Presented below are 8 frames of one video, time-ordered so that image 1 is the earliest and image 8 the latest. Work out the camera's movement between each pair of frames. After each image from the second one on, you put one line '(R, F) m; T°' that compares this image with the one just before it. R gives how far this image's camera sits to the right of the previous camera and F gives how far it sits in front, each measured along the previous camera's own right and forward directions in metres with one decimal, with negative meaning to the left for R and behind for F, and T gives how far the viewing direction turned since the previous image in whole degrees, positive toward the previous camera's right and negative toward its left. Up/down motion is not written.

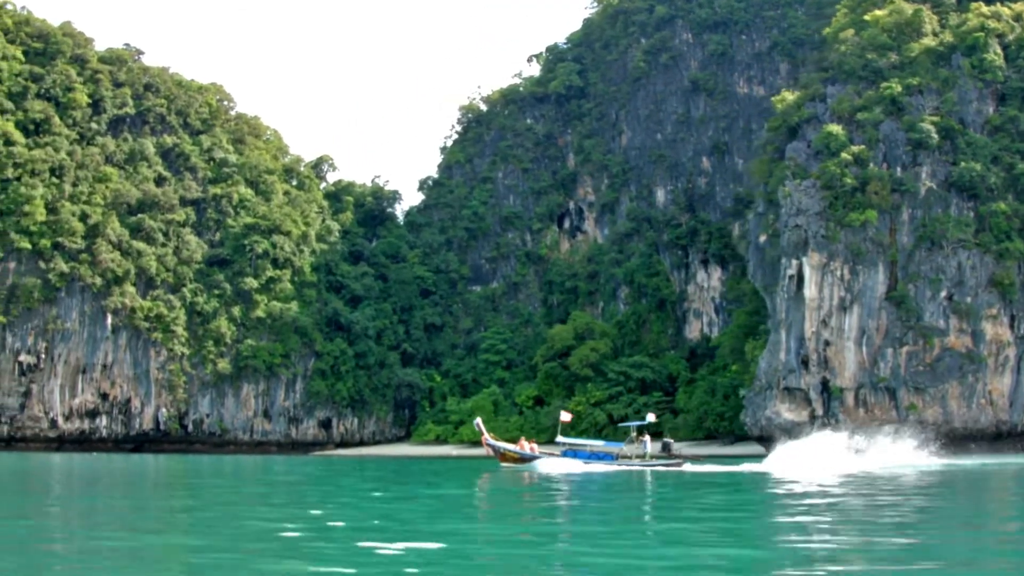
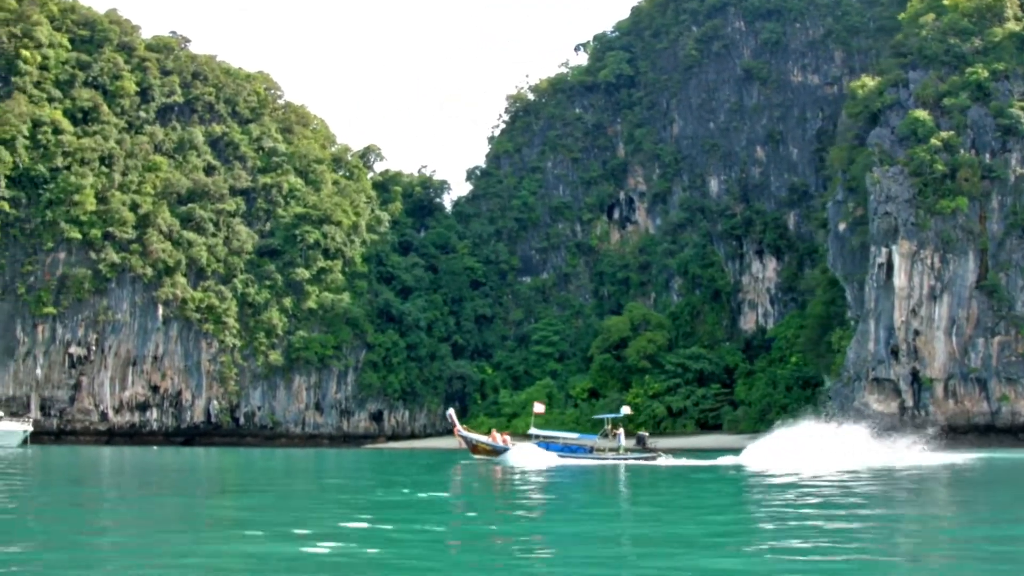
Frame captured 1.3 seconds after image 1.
(-1.9, +0.7) m; +1°
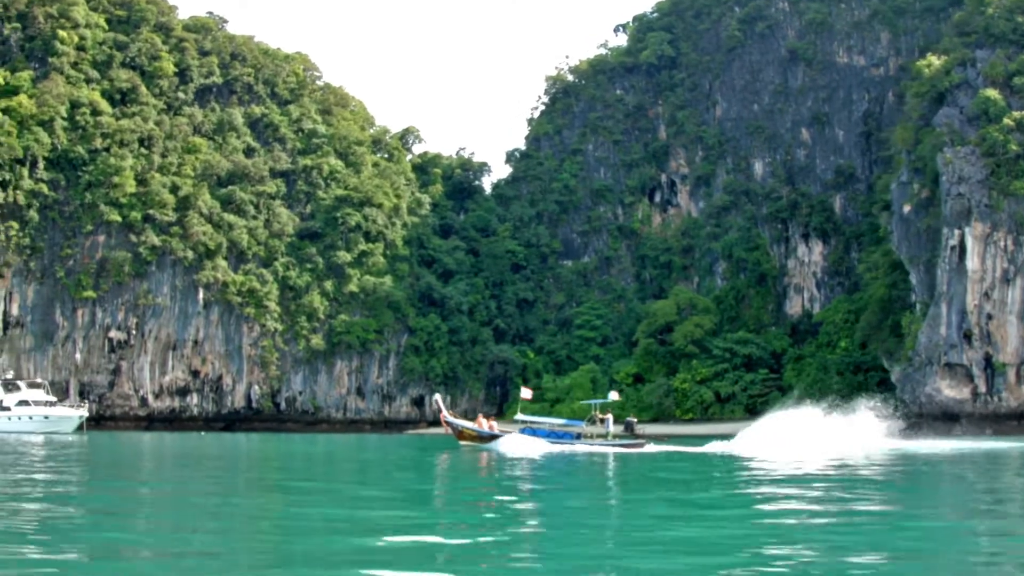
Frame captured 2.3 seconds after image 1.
(-1.4, +0.7) m; 0°
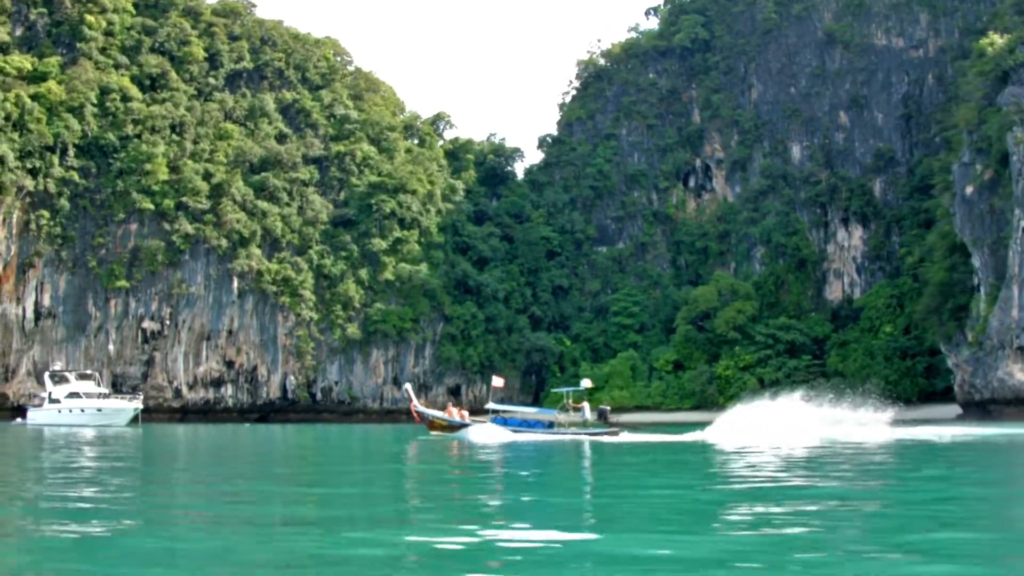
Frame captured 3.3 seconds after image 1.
(-1.6, +0.8) m; +1°
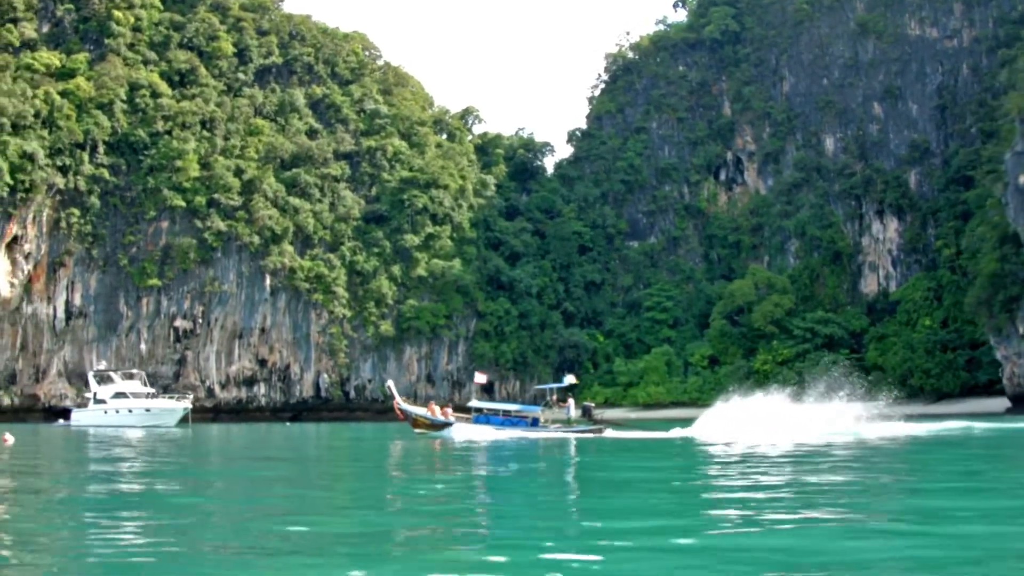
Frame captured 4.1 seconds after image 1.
(-1.2, +0.5) m; 0°
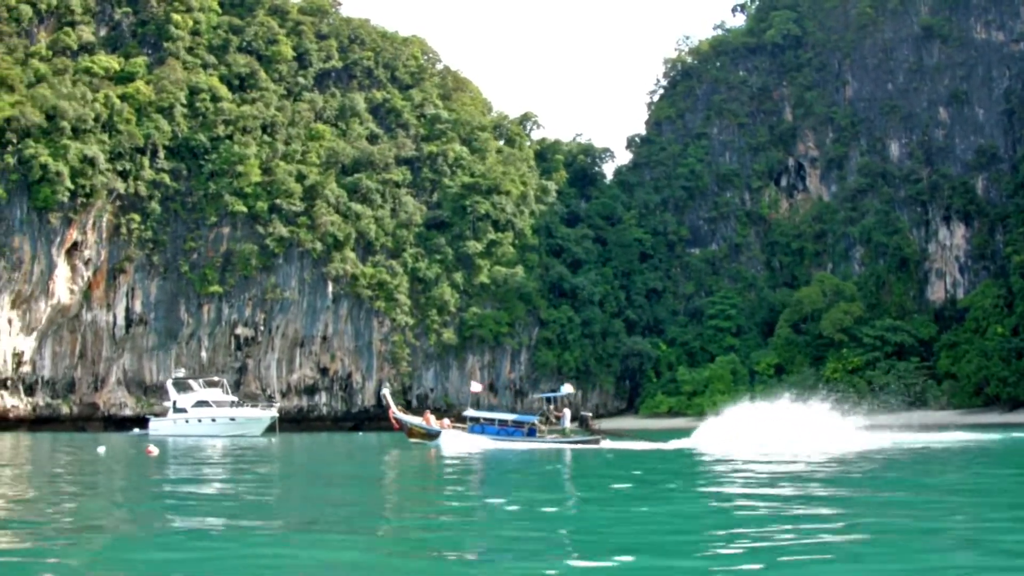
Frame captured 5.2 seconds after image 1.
(-1.6, +0.8) m; 0°
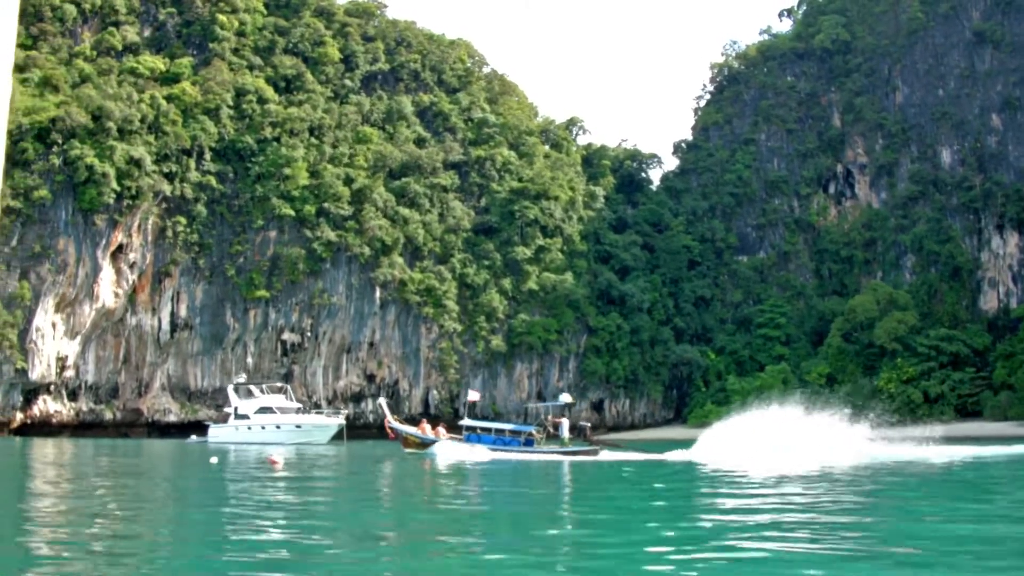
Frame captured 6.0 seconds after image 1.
(-1.4, +0.8) m; 0°
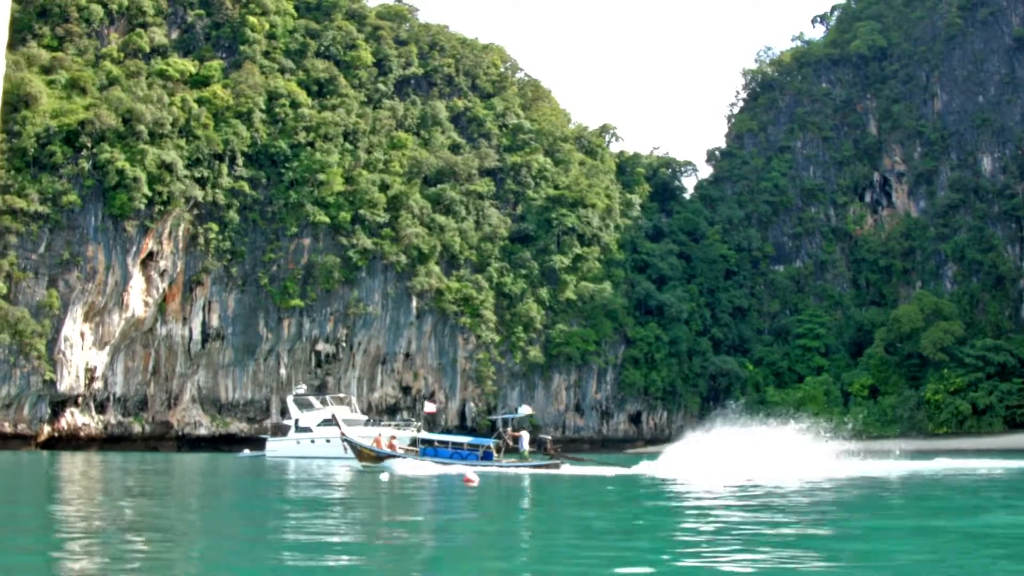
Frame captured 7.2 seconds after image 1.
(-1.9, +1.2) m; +1°
